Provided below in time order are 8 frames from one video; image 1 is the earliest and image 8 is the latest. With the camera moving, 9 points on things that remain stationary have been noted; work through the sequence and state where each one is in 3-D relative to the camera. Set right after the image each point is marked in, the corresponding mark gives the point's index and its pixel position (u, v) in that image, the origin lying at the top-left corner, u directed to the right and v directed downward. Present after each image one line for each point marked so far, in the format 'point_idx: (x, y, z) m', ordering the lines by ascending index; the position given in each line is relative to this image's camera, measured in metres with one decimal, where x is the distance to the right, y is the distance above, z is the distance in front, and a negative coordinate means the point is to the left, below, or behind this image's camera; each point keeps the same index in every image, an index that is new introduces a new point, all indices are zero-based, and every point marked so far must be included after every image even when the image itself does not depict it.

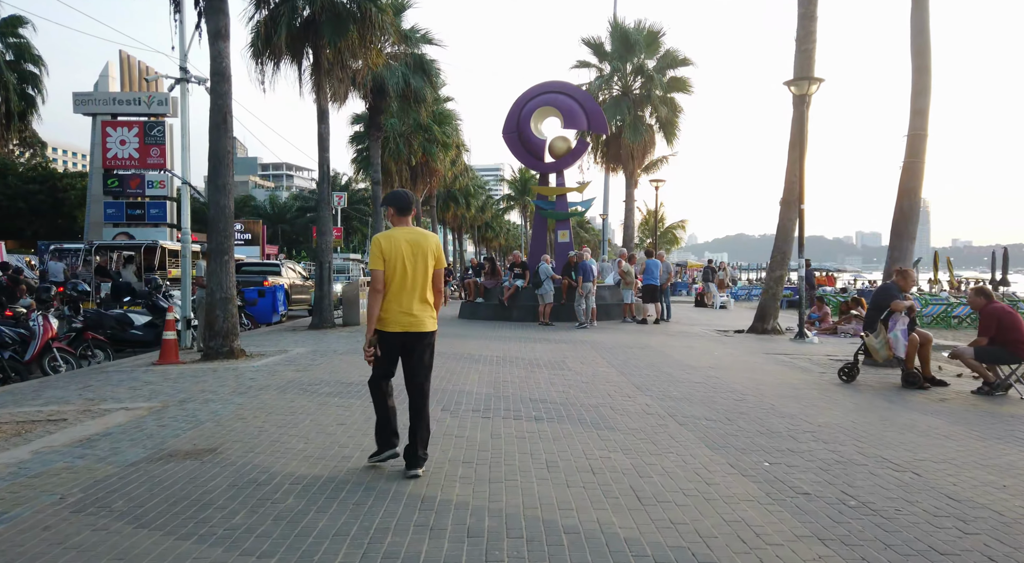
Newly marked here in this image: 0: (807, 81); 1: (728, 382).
0: (+6.2, +4.2, +13.5) m
1: (+2.8, -1.3, +8.4) m
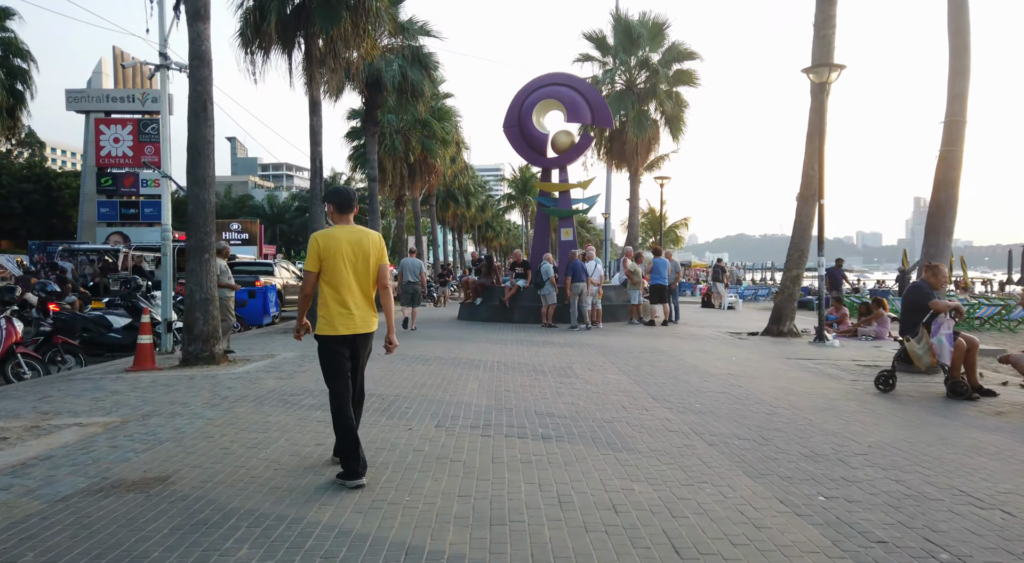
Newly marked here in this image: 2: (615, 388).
0: (+6.3, +4.3, +12.7) m
1: (+2.9, -1.3, +7.6) m
2: (+1.3, -1.3, +7.9) m
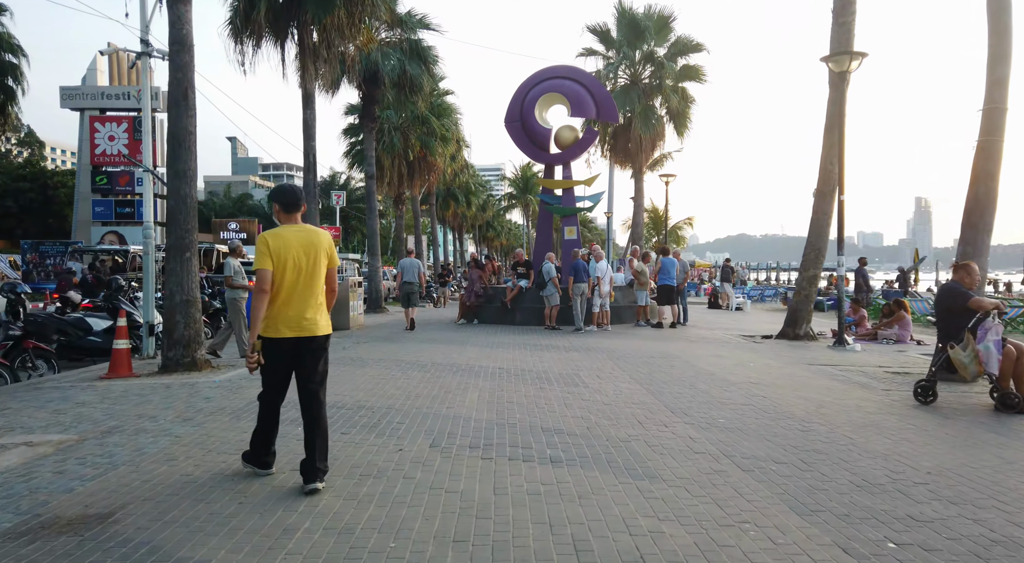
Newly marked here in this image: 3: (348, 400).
0: (+6.3, +4.2, +12.0) m
1: (+2.9, -1.3, +6.9) m
2: (+1.3, -1.3, +7.2) m
3: (-1.9, -1.3, +7.3) m
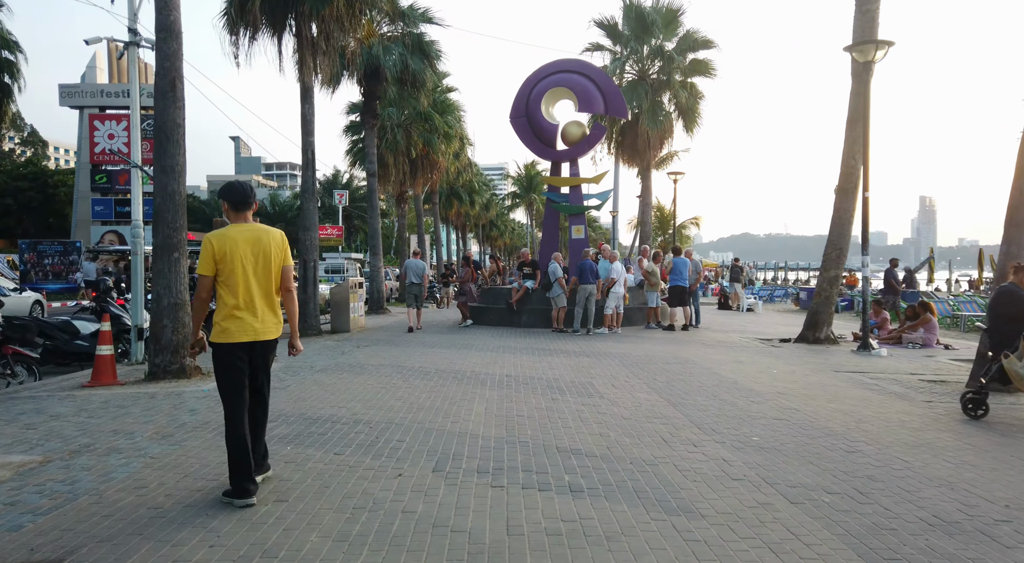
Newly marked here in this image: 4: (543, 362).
0: (+6.4, +4.2, +11.4) m
1: (+3.0, -1.4, +6.3) m
2: (+1.4, -1.4, +6.6) m
3: (-1.8, -1.4, +6.7) m
4: (+0.5, -1.3, +10.5) m
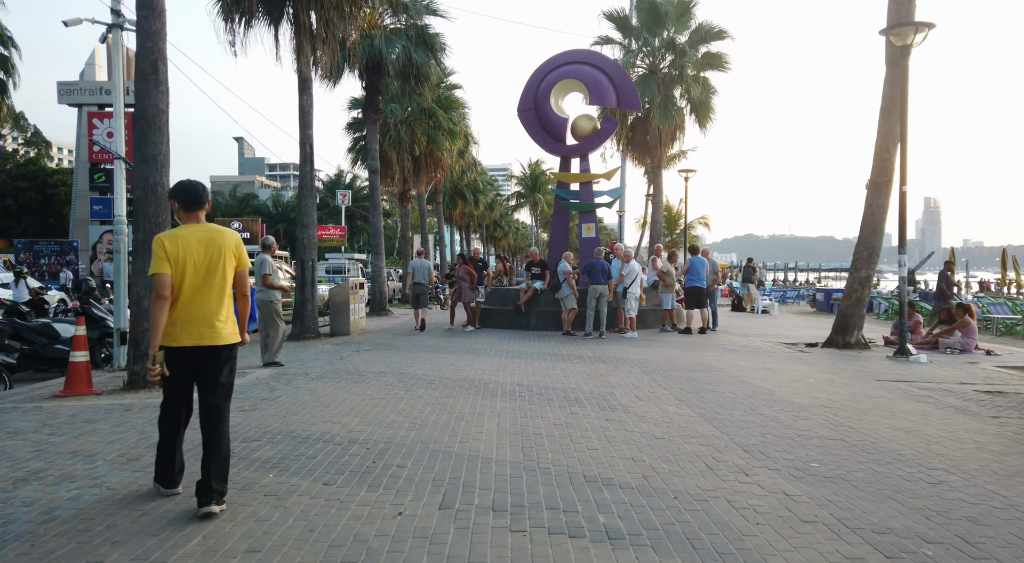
0: (+6.6, +4.2, +10.6) m
1: (+3.1, -1.4, +5.5) m
2: (+1.6, -1.4, +5.8) m
3: (-1.6, -1.4, +5.9) m
4: (+0.7, -1.3, +9.7) m
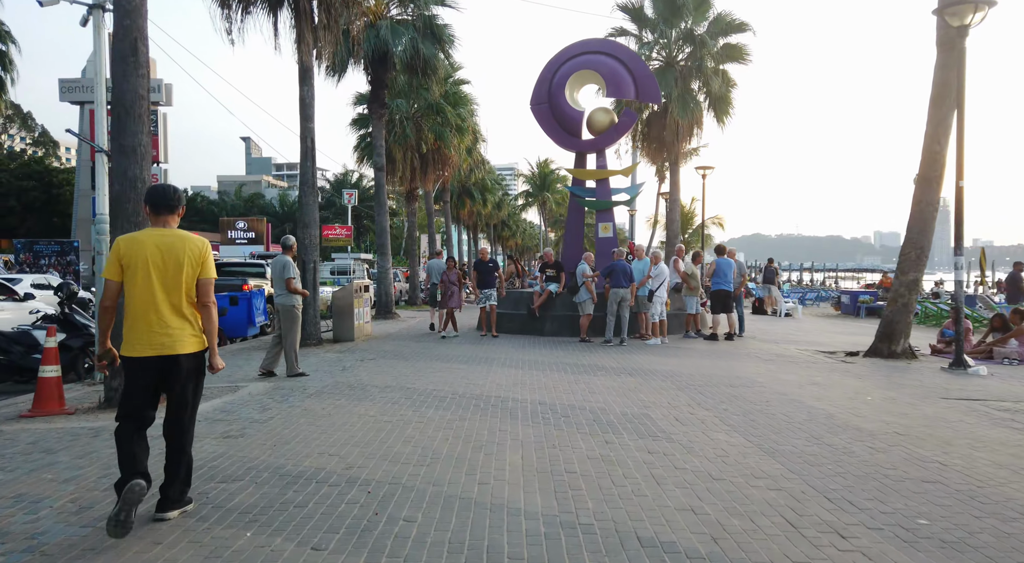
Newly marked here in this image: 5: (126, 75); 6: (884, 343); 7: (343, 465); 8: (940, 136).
0: (+6.9, +4.1, +9.6) m
1: (+3.4, -1.4, +4.6) m
2: (+1.8, -1.4, +4.9) m
3: (-1.4, -1.4, +5.0) m
4: (+0.9, -1.4, +8.7) m
5: (-4.6, +2.5, +7.6) m
6: (+6.5, -1.1, +11.1) m
7: (-1.3, -1.4, +5.0) m
8: (+7.1, +2.4, +10.7) m
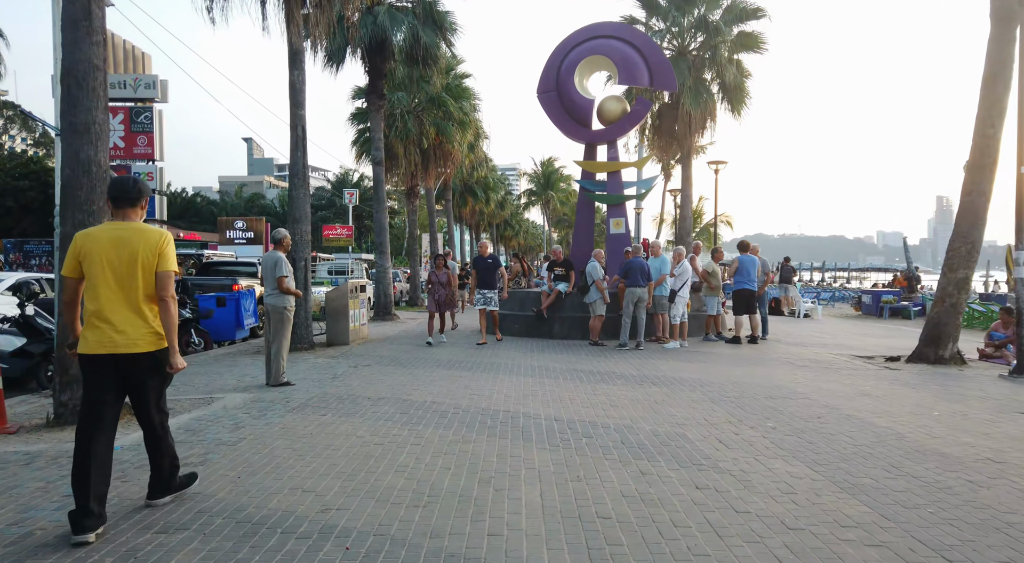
0: (+7.0, +4.2, +8.6) m
1: (+3.5, -1.4, +3.6) m
2: (+1.9, -1.4, +3.8) m
3: (-1.3, -1.4, +4.0) m
4: (+1.0, -1.4, +7.7) m
5: (-4.5, +2.5, +6.6) m
6: (+6.6, -1.0, +10.1) m
7: (-1.2, -1.4, +4.0) m
8: (+7.2, +2.4, +9.6) m
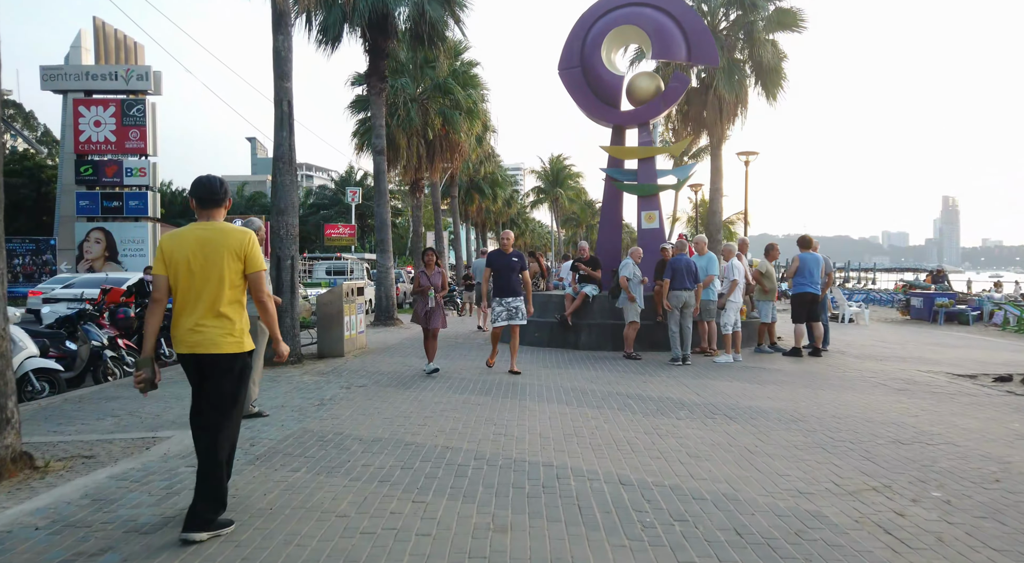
0: (+7.3, +4.1, +6.6) m
1: (+3.8, -1.4, +1.6) m
2: (+2.2, -1.4, +1.9) m
3: (-1.0, -1.5, +2.1) m
4: (+1.4, -1.4, +5.8) m
5: (-4.1, +2.4, +4.7) m
6: (+6.9, -1.1, +8.1) m
7: (-0.9, -1.5, +2.1) m
8: (+7.6, +2.4, +7.7) m
